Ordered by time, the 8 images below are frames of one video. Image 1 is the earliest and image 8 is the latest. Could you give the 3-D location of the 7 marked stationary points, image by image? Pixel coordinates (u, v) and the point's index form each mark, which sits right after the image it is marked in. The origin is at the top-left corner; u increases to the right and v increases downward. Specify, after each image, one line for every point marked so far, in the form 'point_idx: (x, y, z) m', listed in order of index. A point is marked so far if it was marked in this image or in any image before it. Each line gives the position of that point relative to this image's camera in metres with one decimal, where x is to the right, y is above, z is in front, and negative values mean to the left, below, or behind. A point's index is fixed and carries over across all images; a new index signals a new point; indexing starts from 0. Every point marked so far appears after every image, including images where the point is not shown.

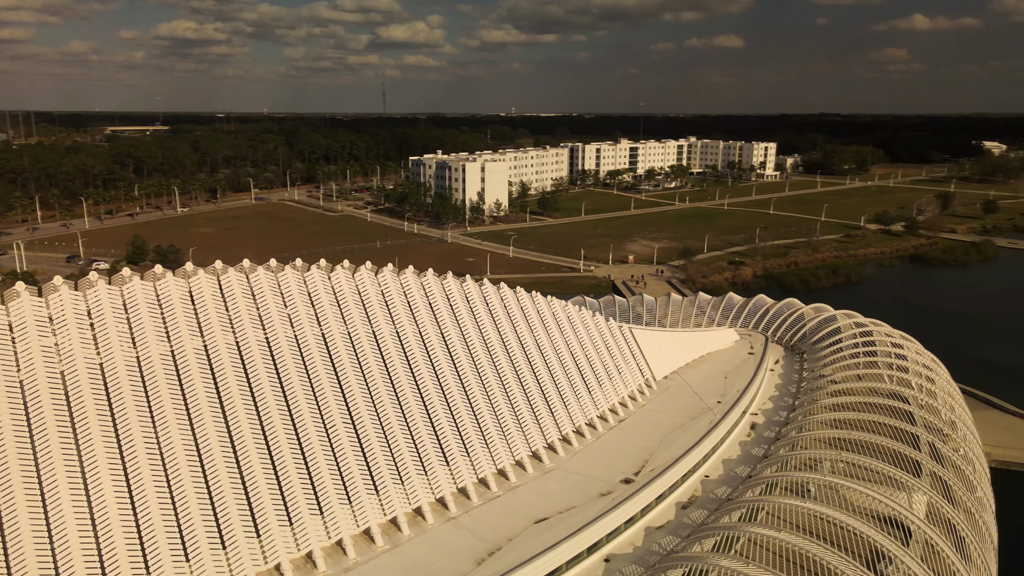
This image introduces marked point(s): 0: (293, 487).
0: (-3.4, -3.4, +12.2) m
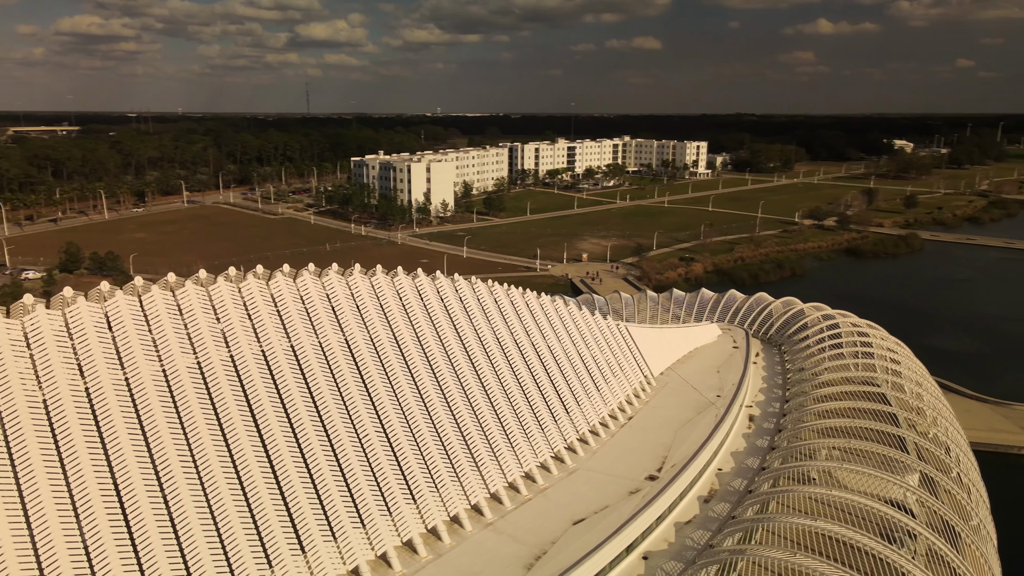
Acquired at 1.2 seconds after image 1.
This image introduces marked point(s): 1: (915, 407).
0: (-2.7, -3.5, +11.8) m
1: (+10.1, -2.9, +18.5) m
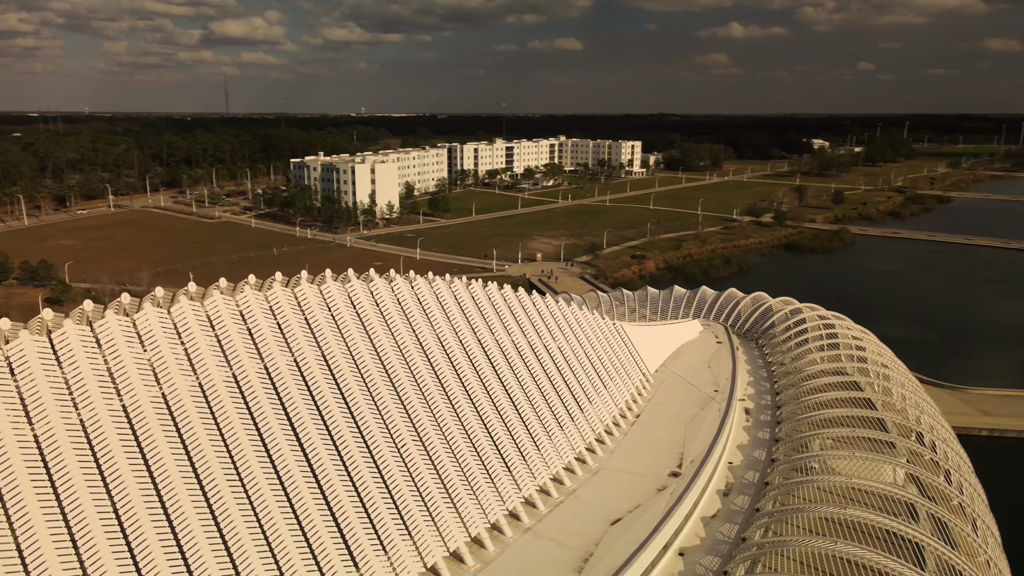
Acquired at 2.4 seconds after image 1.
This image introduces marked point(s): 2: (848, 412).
0: (-2.0, -3.5, +11.4) m
1: (+10.1, -2.7, +19.3) m
2: (+8.0, -3.1, +17.3) m
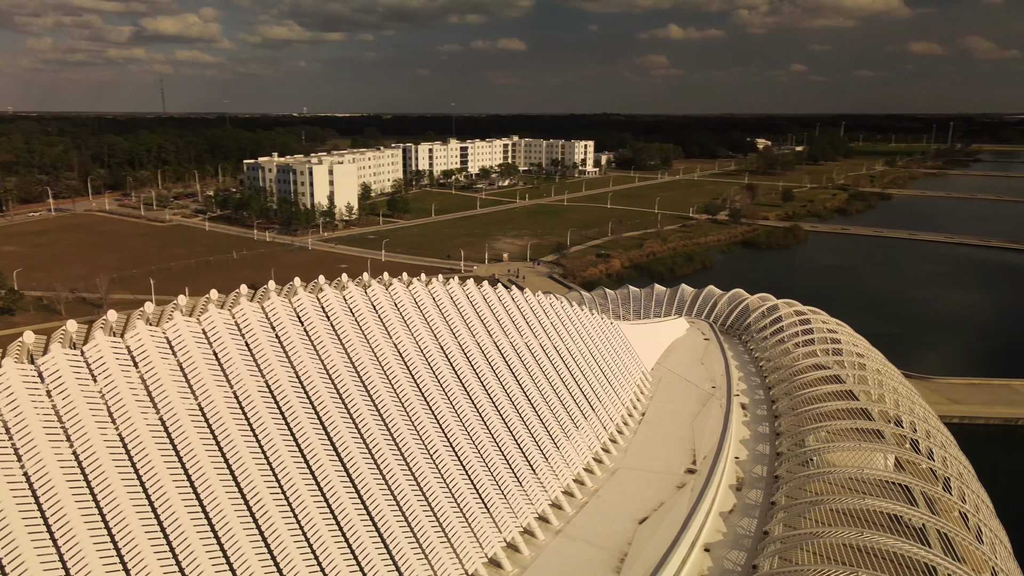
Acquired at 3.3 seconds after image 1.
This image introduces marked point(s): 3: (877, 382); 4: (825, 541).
0: (-1.4, -3.6, +11.3) m
1: (+10.1, -2.6, +19.9) m
2: (+8.1, -3.0, +17.7) m
3: (+10.1, -2.6, +19.7) m
4: (+5.2, -4.4, +12.2) m
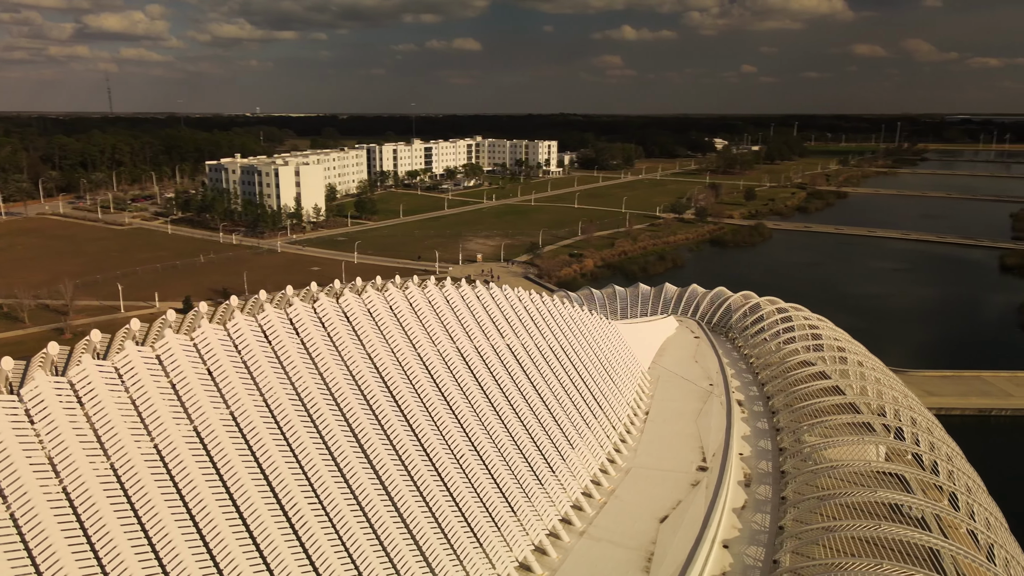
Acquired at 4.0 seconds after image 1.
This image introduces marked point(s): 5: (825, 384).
0: (-1.0, -3.7, +11.1) m
1: (+10.1, -2.5, +20.4) m
2: (+8.2, -2.9, +18.1) m
3: (+10.0, -2.5, +20.2) m
4: (+5.6, -4.4, +12.4) m
5: (+8.3, -2.6, +18.9) m
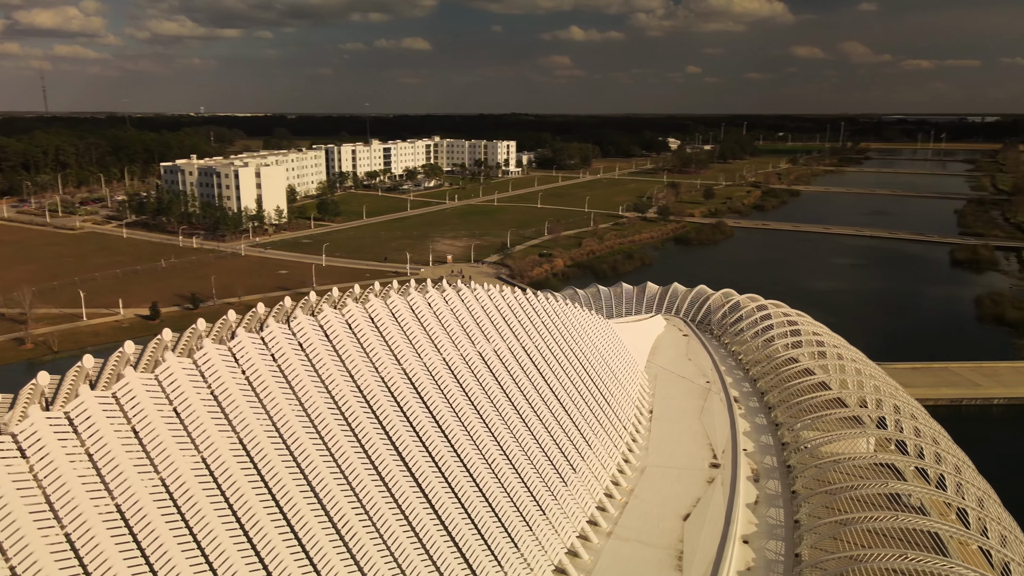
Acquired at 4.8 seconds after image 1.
0: (-0.5, -3.7, +11.0) m
1: (+10.0, -2.4, +20.9) m
2: (+8.3, -2.8, +18.5) m
3: (+10.0, -2.4, +20.7) m
4: (+6.1, -4.3, +12.7) m
5: (+8.3, -2.5, +19.3) m
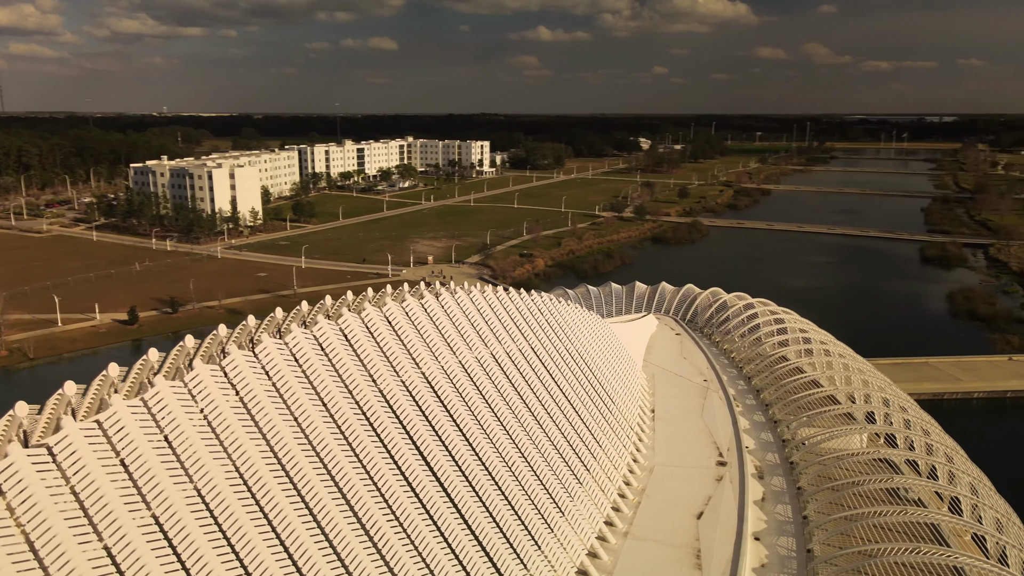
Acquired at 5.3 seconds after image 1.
0: (-0.2, -3.7, +11.0) m
1: (+9.9, -2.3, +21.3) m
2: (+8.3, -2.8, +18.8) m
3: (+9.9, -2.4, +21.1) m
4: (+6.3, -4.3, +12.9) m
5: (+8.3, -2.4, +19.6) m
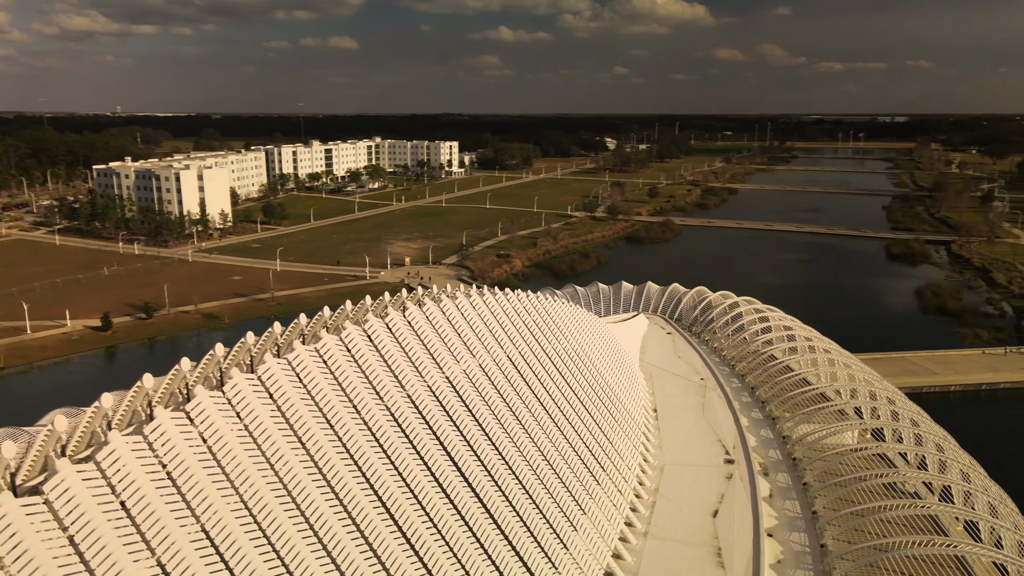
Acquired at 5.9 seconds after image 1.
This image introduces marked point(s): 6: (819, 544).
0: (+0.2, -3.8, +10.9) m
1: (+9.8, -2.2, +21.7) m
2: (+8.3, -2.7, +19.1) m
3: (+9.8, -2.3, +21.5) m
4: (+6.6, -4.2, +13.2) m
5: (+8.3, -2.4, +19.9) m
6: (+5.6, -4.7, +13.1) m
